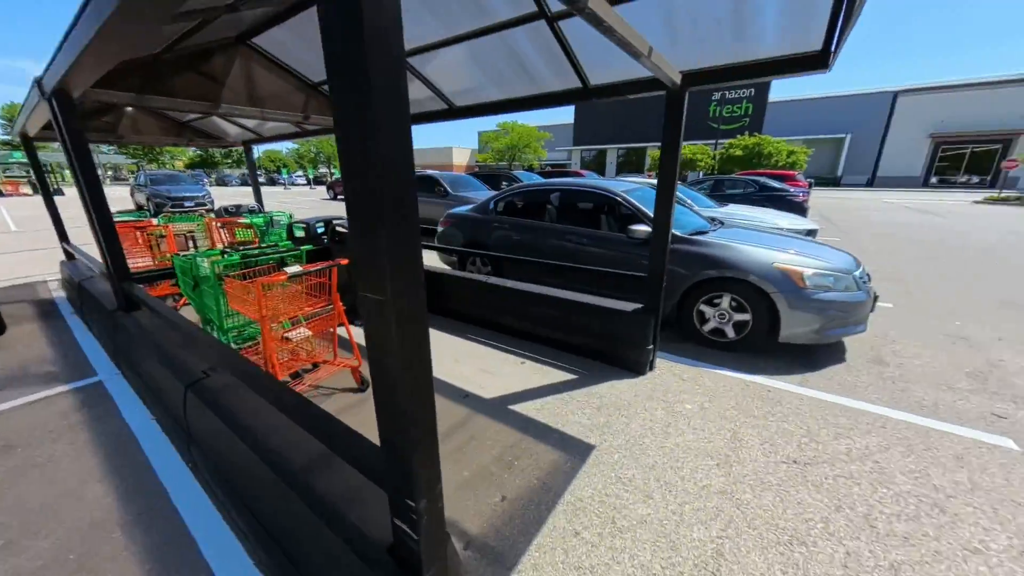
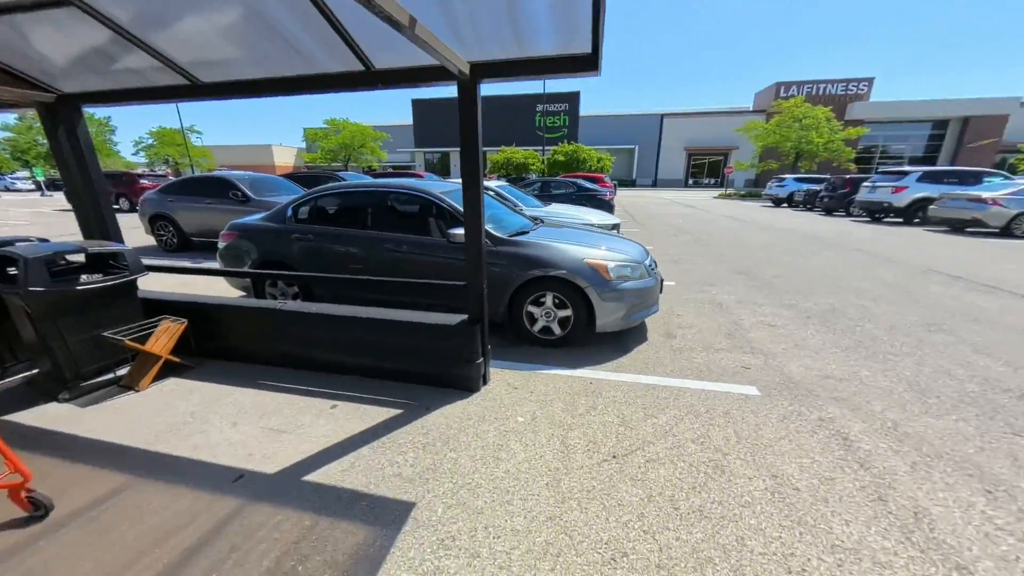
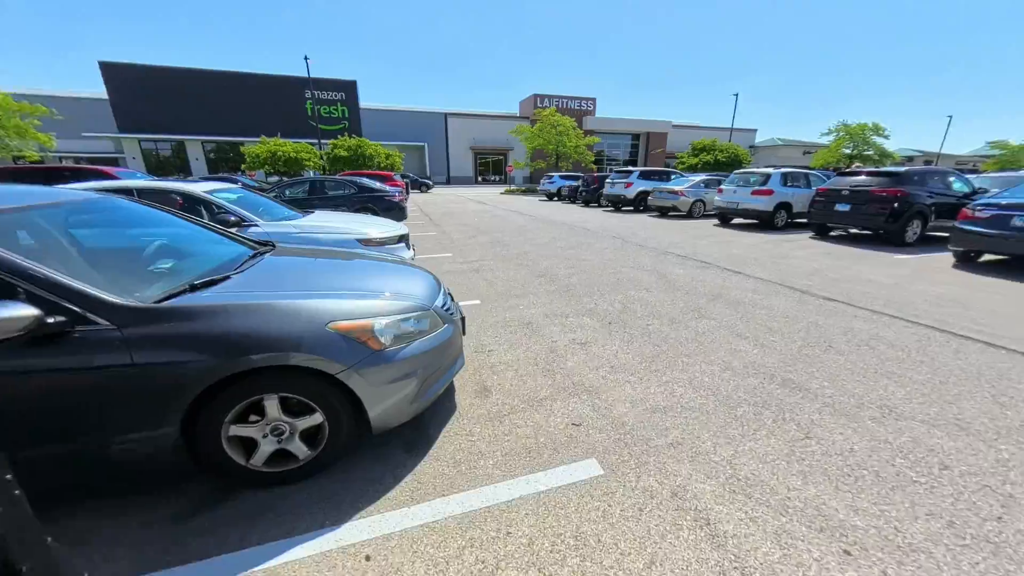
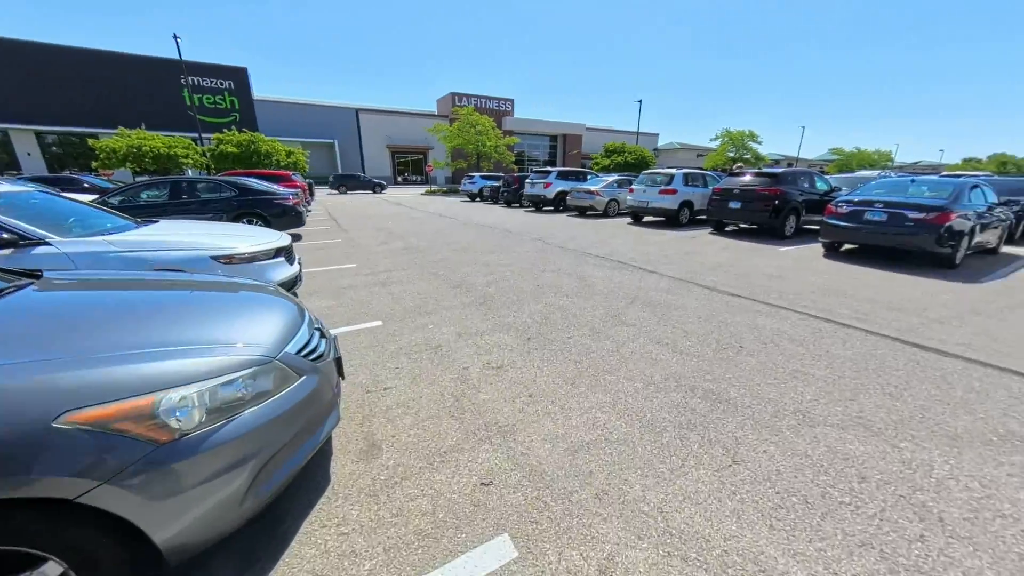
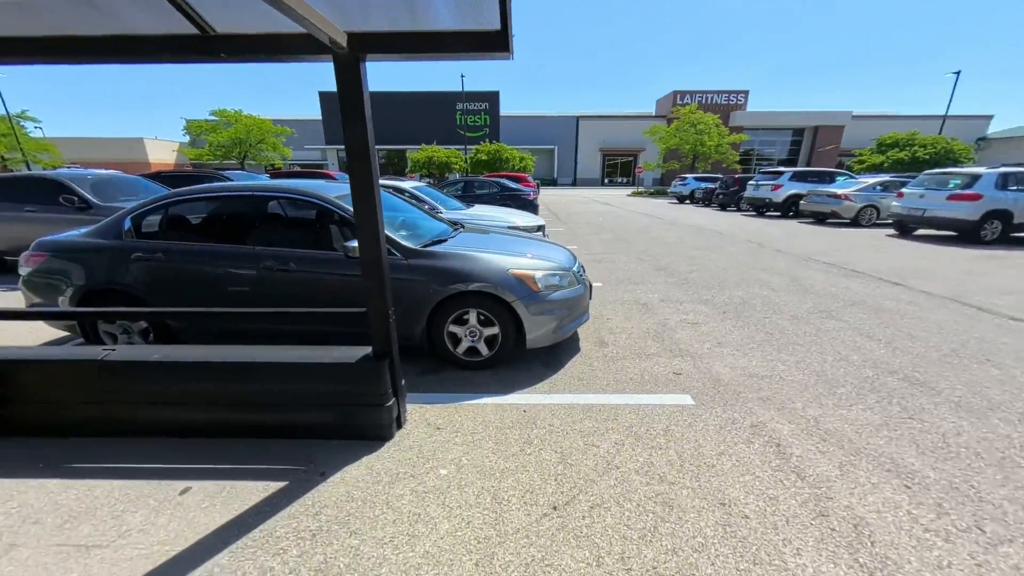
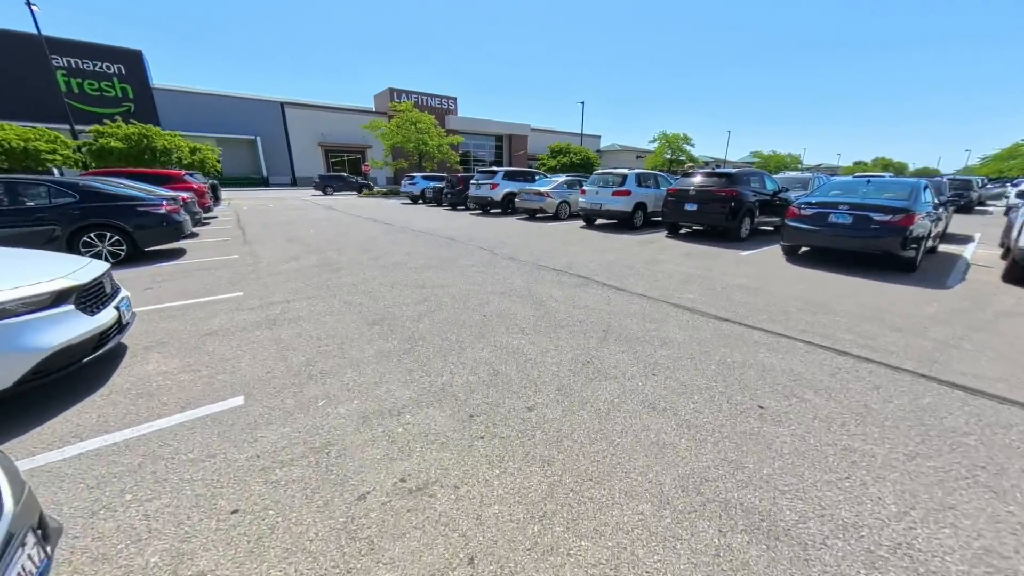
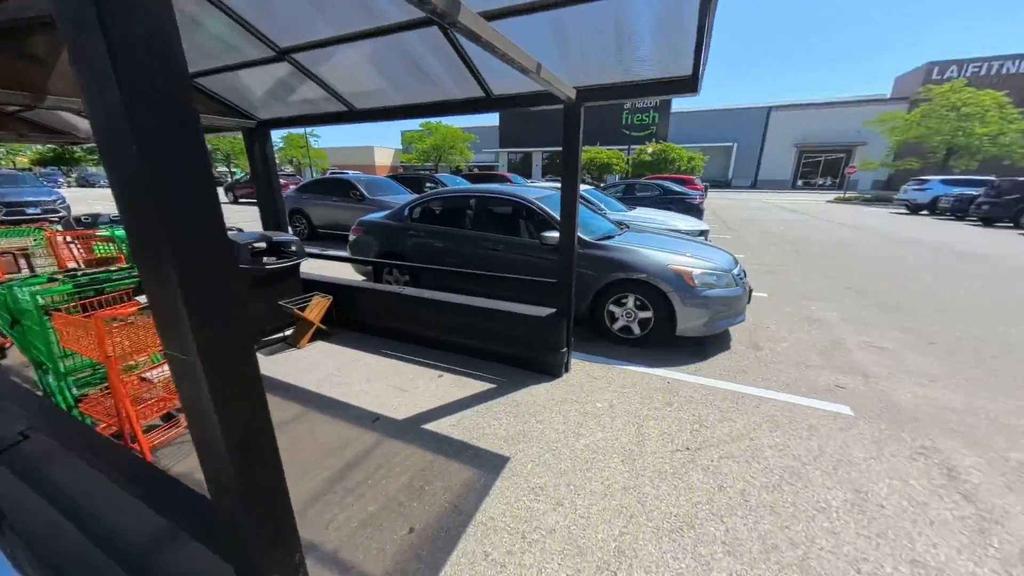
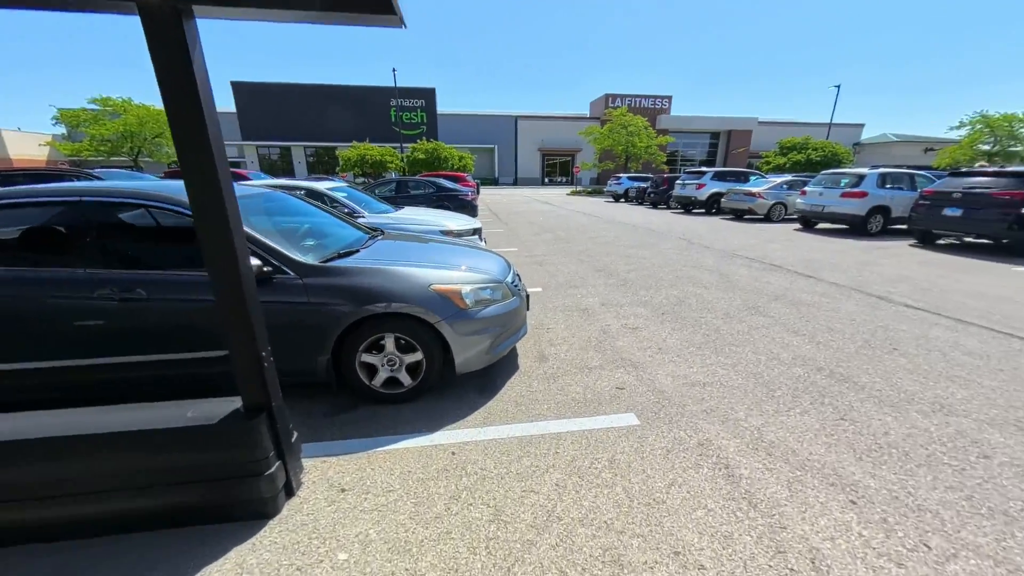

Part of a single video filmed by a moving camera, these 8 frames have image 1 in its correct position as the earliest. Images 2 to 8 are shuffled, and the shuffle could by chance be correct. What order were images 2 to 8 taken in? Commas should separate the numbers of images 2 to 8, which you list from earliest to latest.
7, 2, 5, 8, 3, 4, 6
